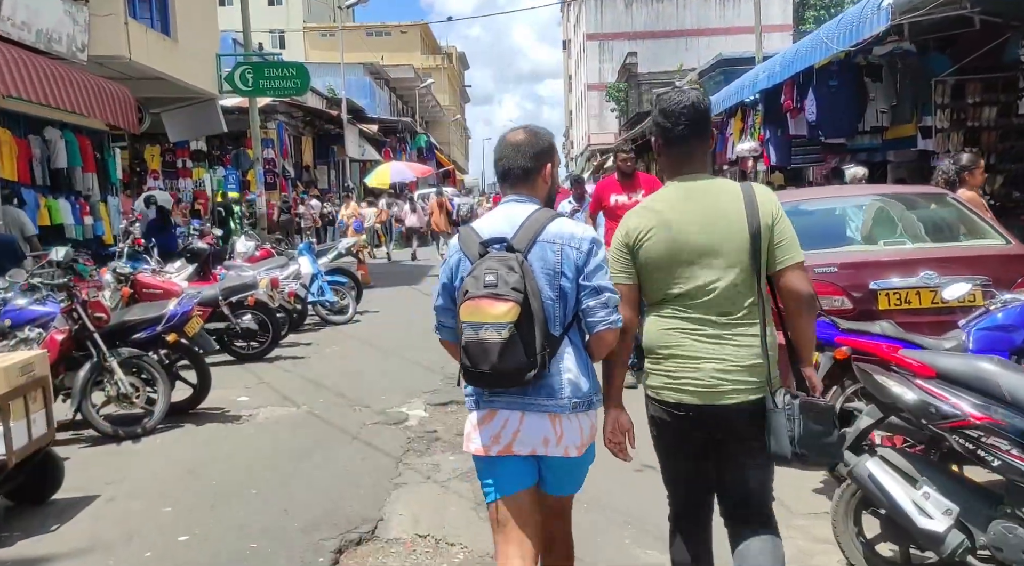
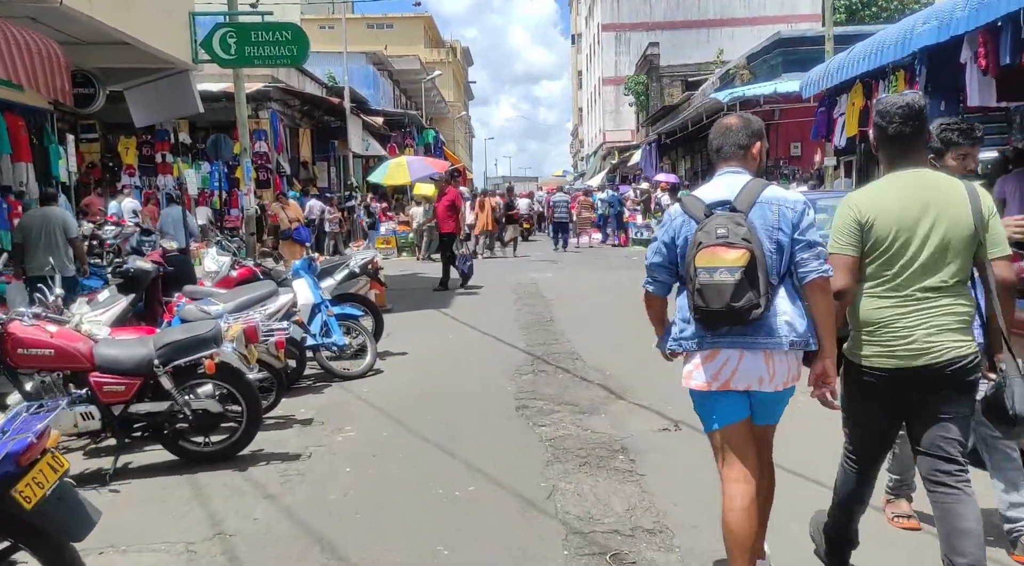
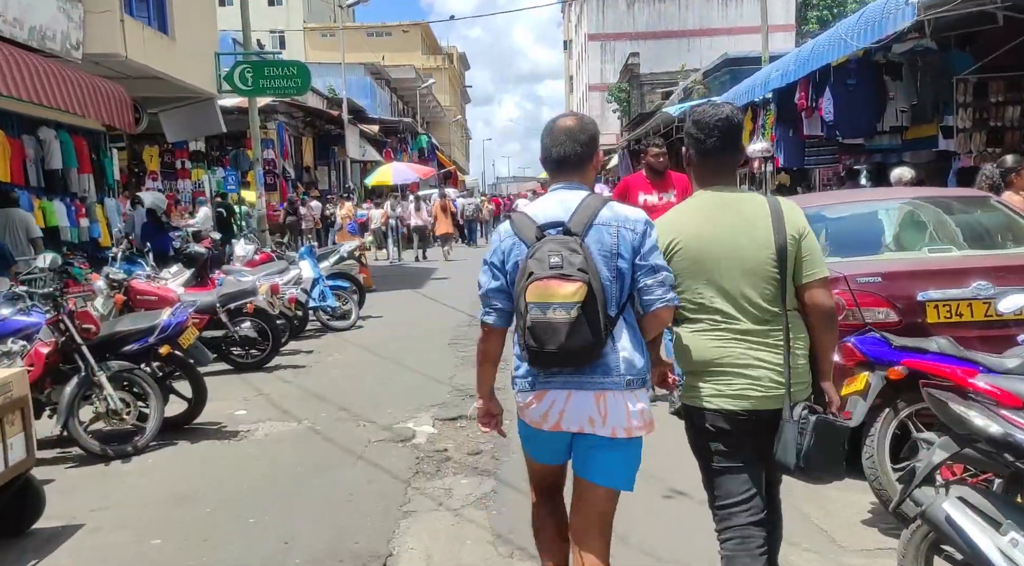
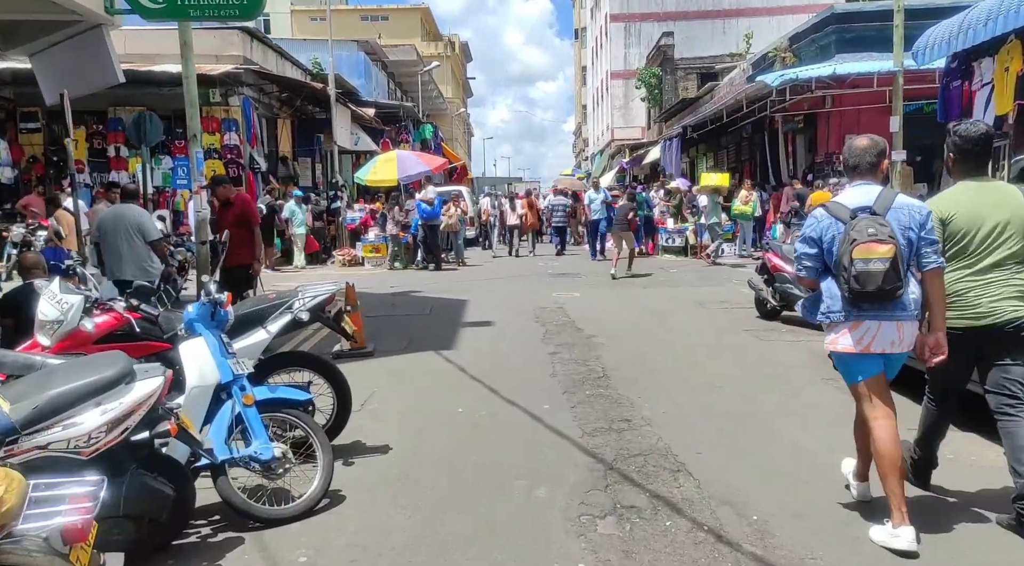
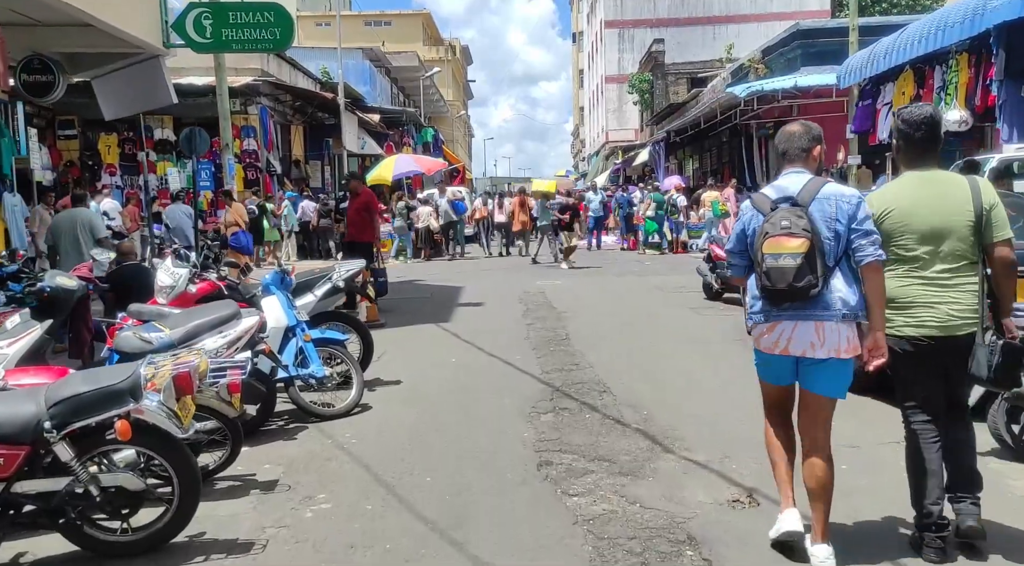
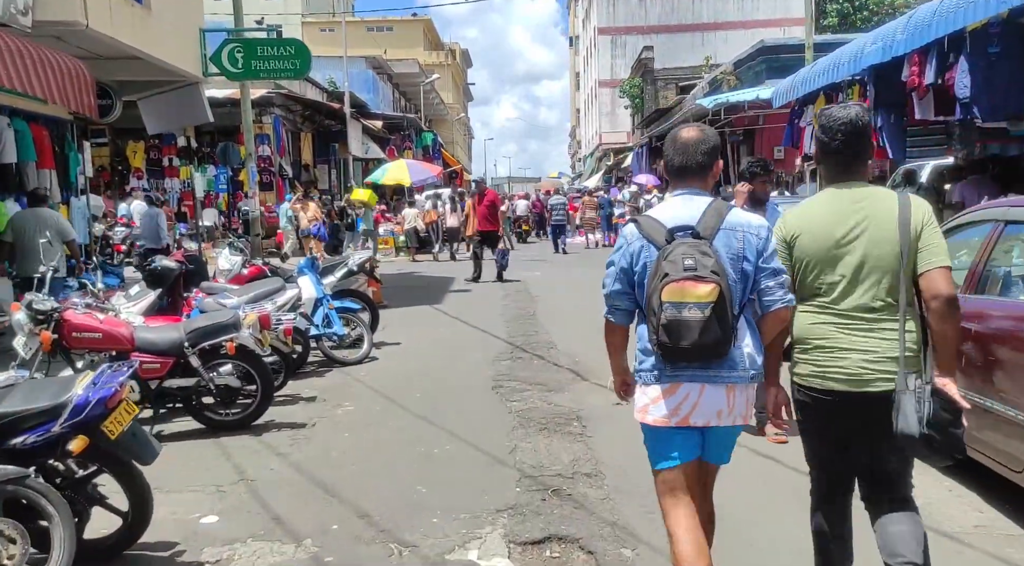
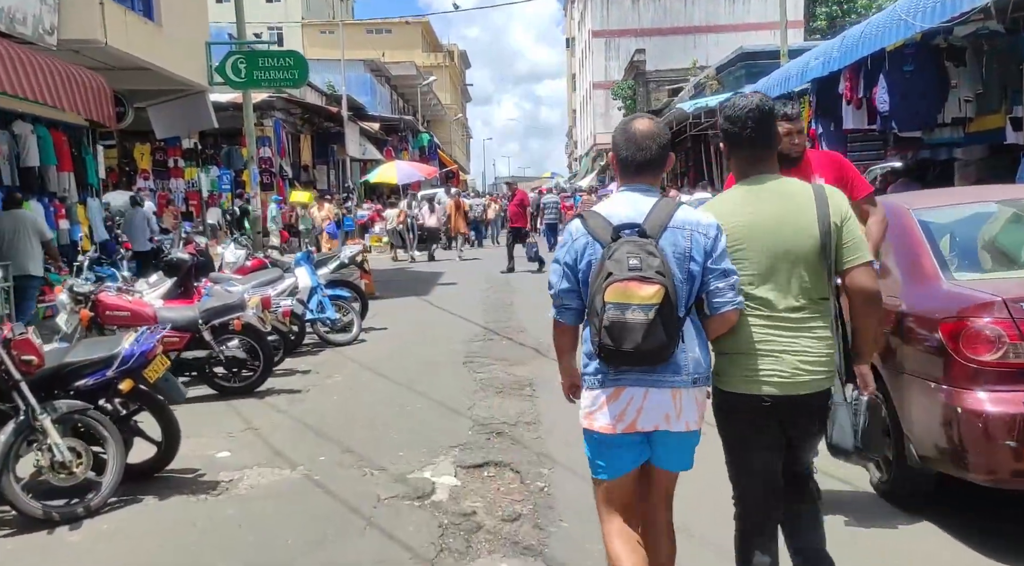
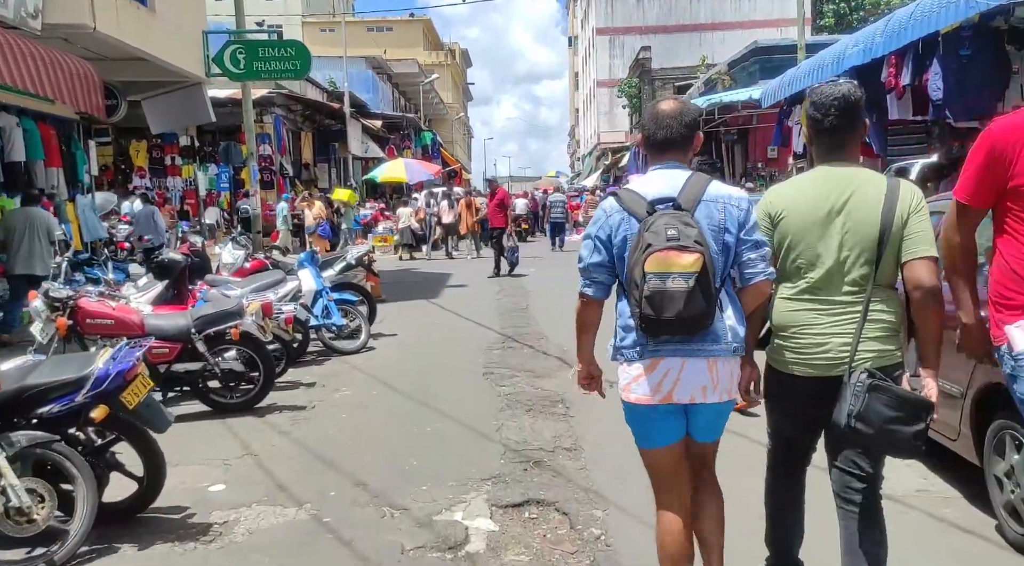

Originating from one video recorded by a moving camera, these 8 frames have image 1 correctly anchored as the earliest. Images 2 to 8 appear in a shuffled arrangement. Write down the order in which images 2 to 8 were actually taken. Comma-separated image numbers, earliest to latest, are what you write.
3, 7, 8, 6, 2, 5, 4
